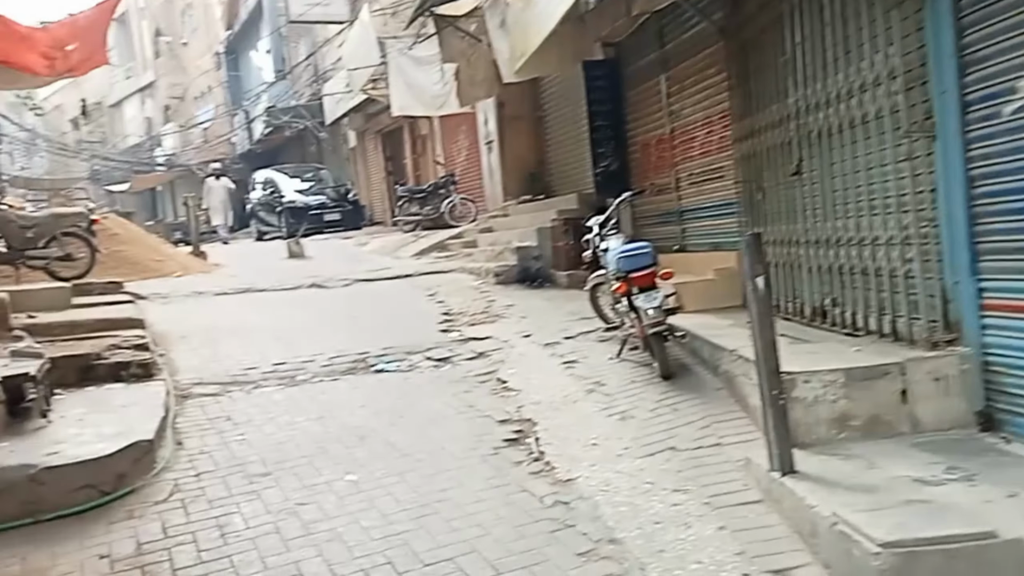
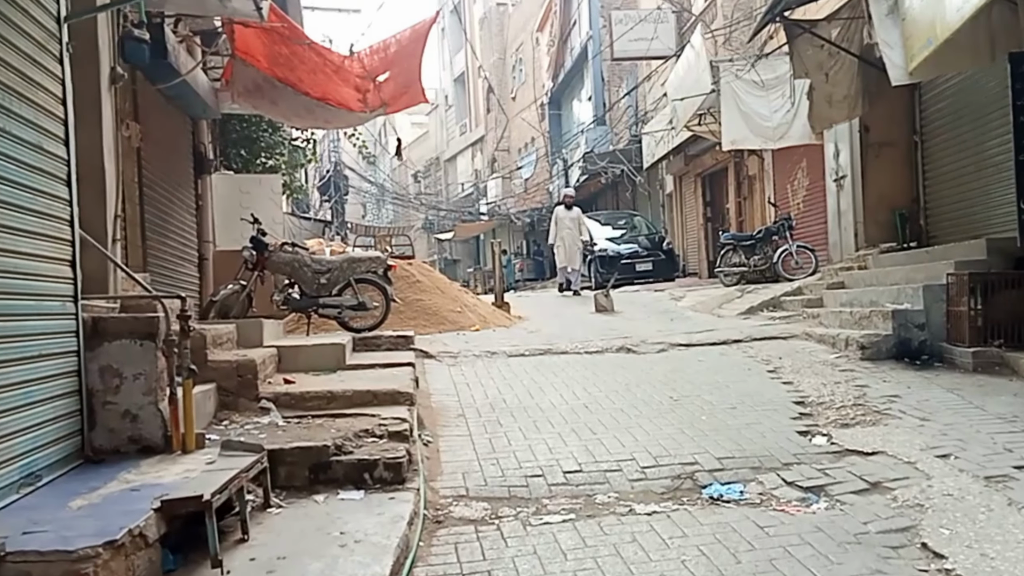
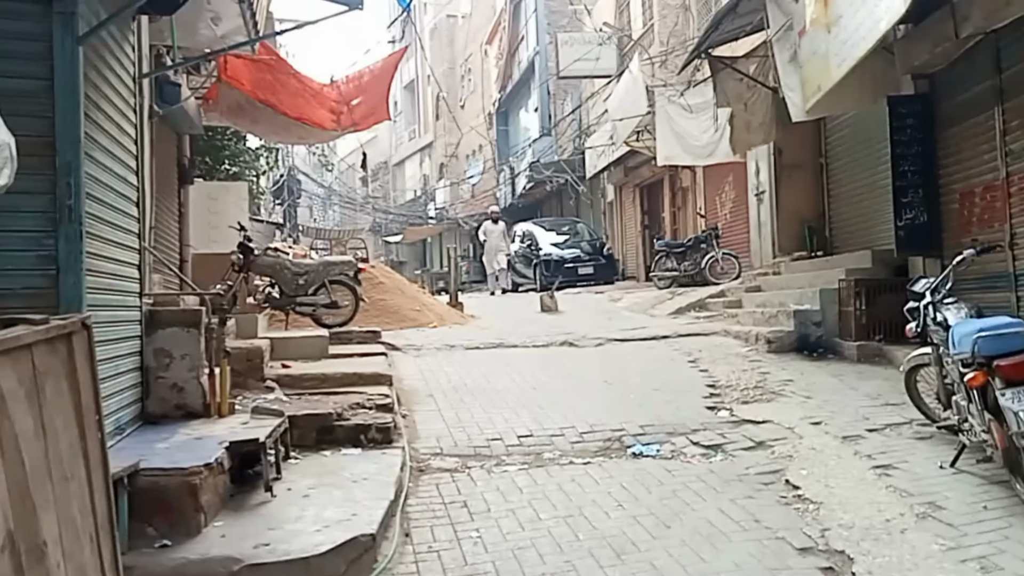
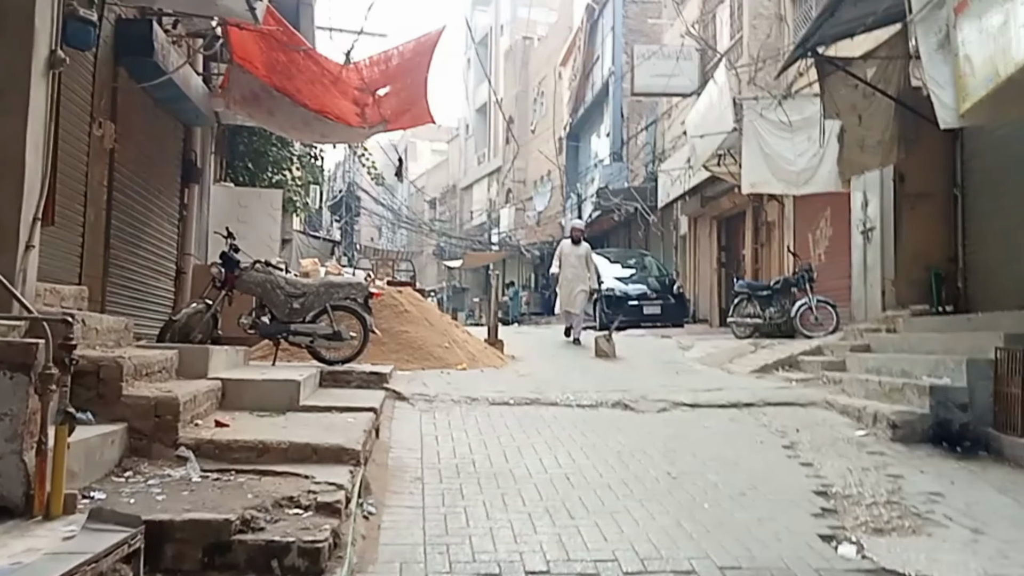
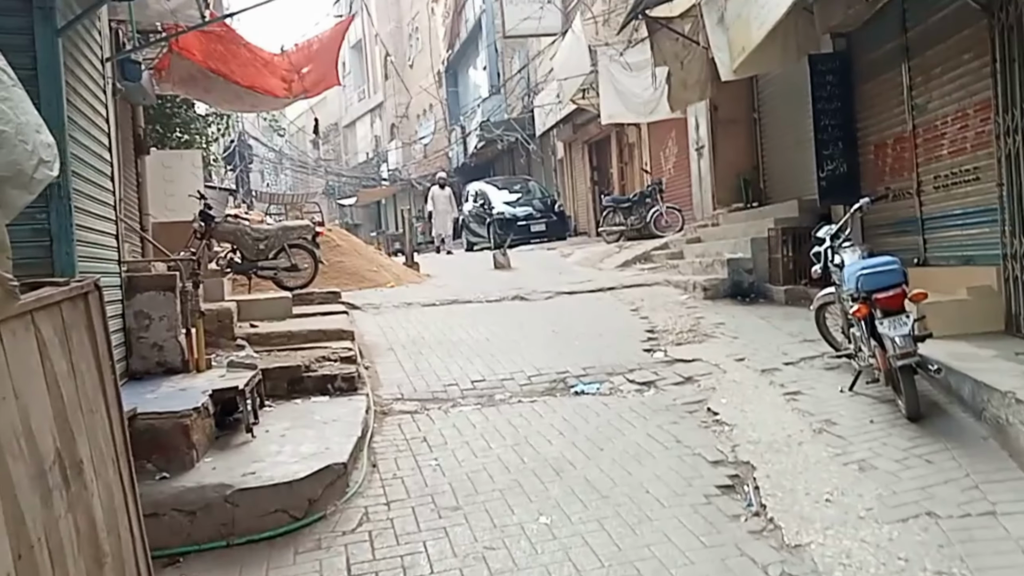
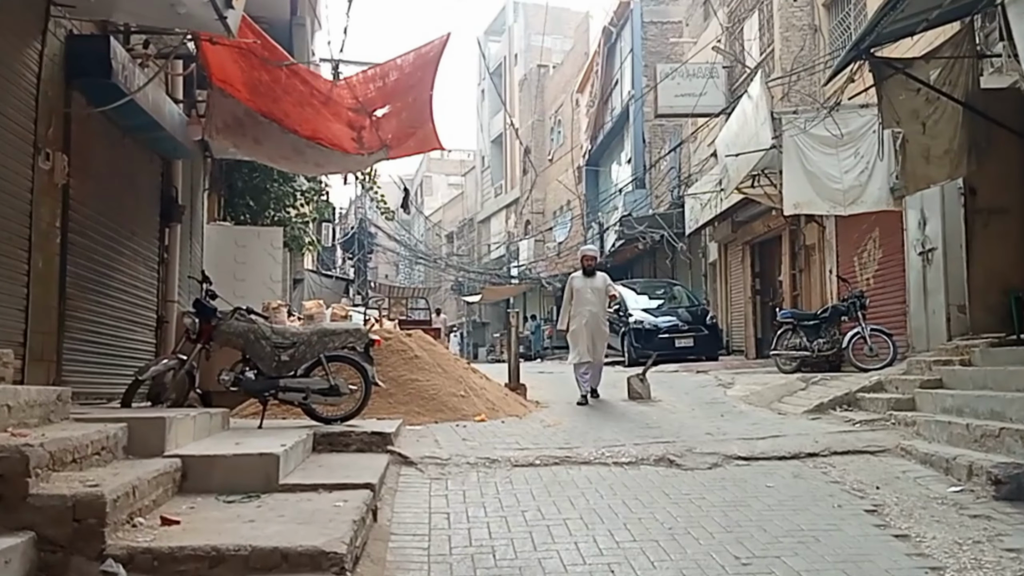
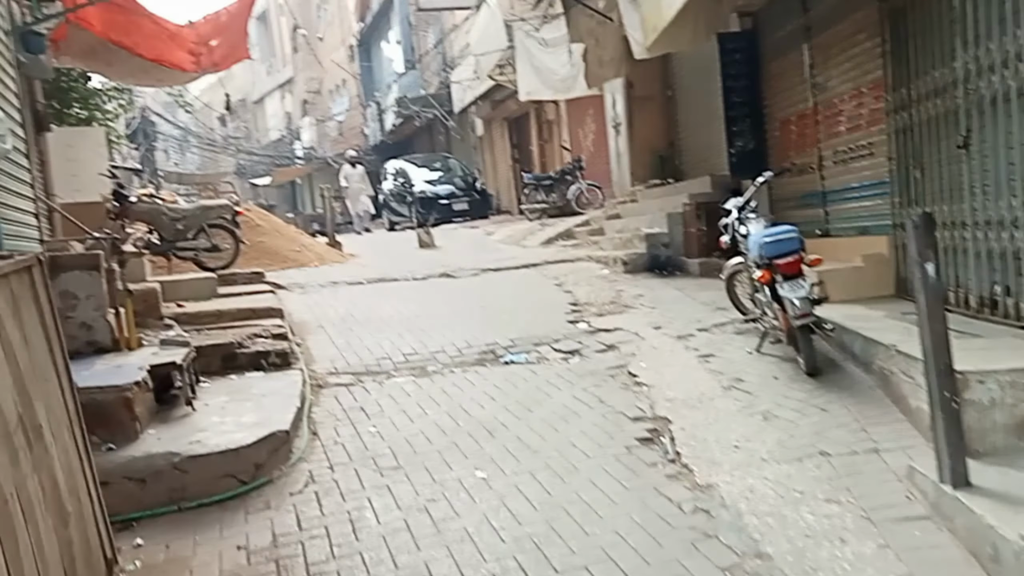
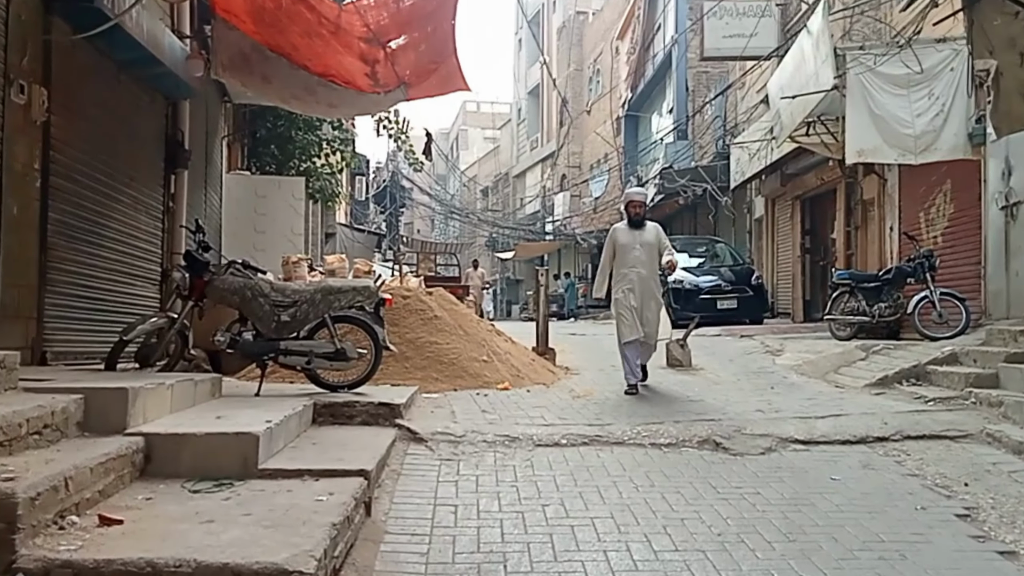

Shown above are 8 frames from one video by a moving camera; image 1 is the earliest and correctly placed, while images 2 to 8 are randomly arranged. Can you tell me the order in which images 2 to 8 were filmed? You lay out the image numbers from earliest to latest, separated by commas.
7, 5, 3, 2, 4, 6, 8
